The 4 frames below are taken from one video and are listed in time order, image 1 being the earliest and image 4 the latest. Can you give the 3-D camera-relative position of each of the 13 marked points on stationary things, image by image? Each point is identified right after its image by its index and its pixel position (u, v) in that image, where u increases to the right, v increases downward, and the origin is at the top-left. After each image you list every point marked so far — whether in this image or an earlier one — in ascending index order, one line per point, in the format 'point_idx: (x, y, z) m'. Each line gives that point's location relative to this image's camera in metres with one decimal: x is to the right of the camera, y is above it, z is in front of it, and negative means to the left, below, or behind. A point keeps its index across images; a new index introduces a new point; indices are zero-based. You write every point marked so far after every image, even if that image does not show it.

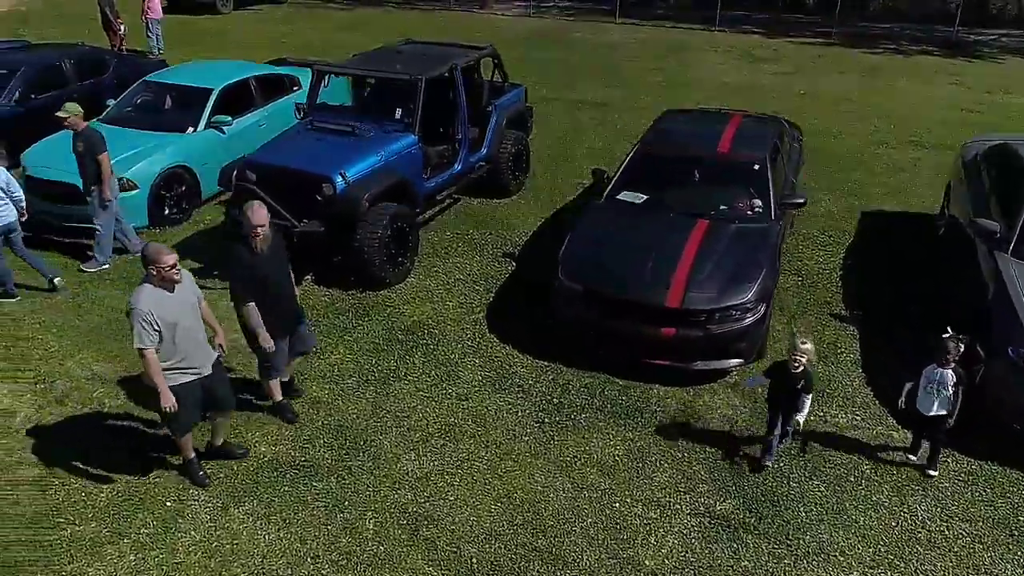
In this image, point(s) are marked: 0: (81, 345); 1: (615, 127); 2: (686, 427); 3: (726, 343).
0: (-3.5, -0.5, +6.7) m
1: (+1.6, +2.5, +12.6) m
2: (+1.2, -1.0, +5.6) m
3: (+1.5, -0.4, +5.9) m
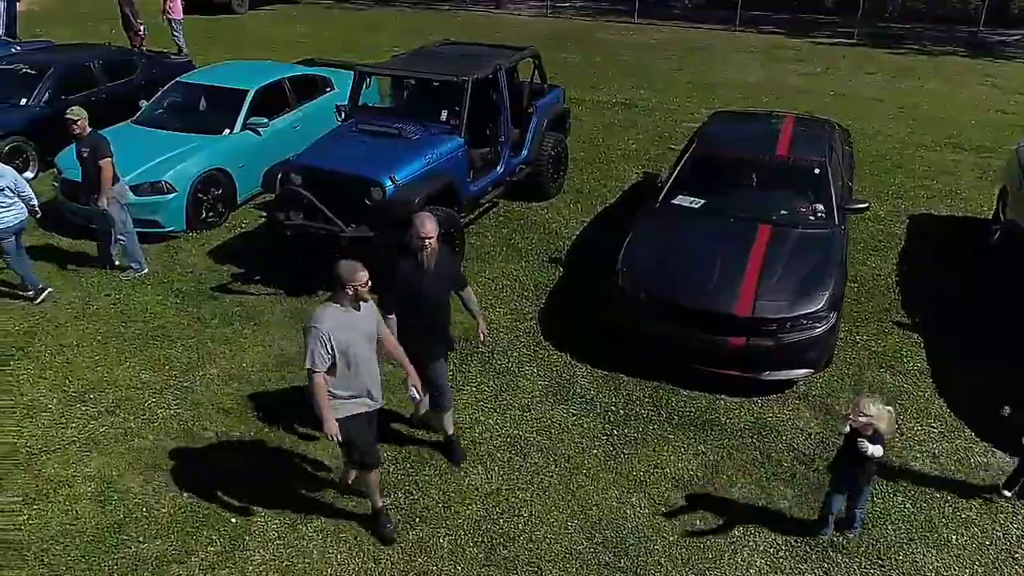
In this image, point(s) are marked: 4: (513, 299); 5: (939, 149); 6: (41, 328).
0: (-3.1, -0.5, +6.5) m
1: (+2.1, +2.4, +12.4) m
2: (+1.7, -1.0, +5.5) m
3: (+2.0, -0.4, +5.7) m
4: (0.0, -0.1, +7.4) m
5: (+6.0, +1.9, +11.4) m
6: (-4.0, -0.3, +6.9) m
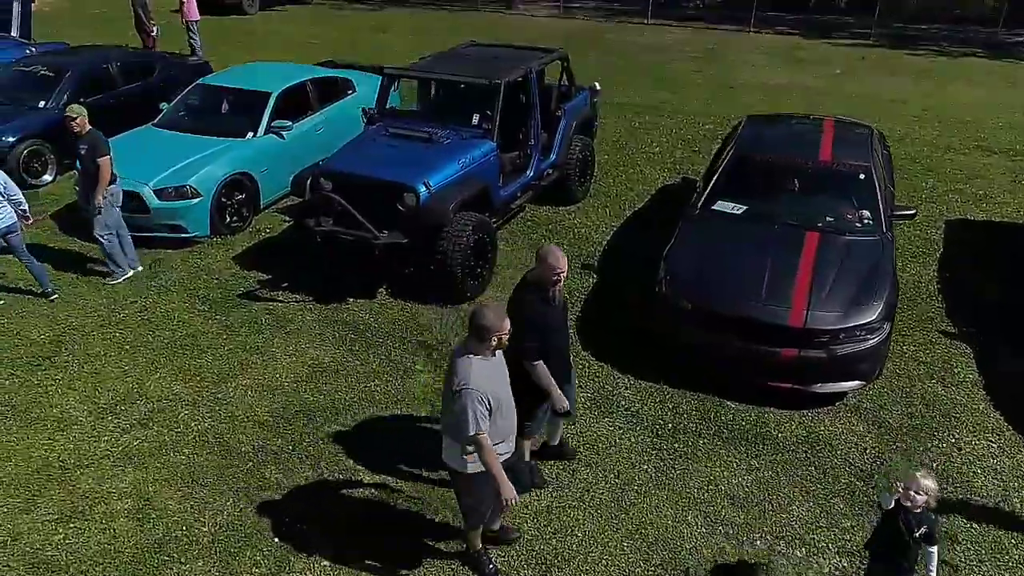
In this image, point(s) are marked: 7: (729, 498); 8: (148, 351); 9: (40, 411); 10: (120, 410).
0: (-2.8, -0.6, +6.4) m
1: (+2.4, +2.4, +12.3) m
2: (+2.0, -1.1, +5.3) m
3: (+2.3, -0.5, +5.5) m
4: (+0.3, -0.2, +7.2) m
5: (+6.3, +1.9, +11.2) m
6: (-3.7, -0.4, +6.7) m
7: (+1.3, -1.3, +4.9) m
8: (-2.9, -0.5, +6.5) m
9: (-3.3, -0.9, +5.8) m
10: (-2.8, -0.9, +5.8) m
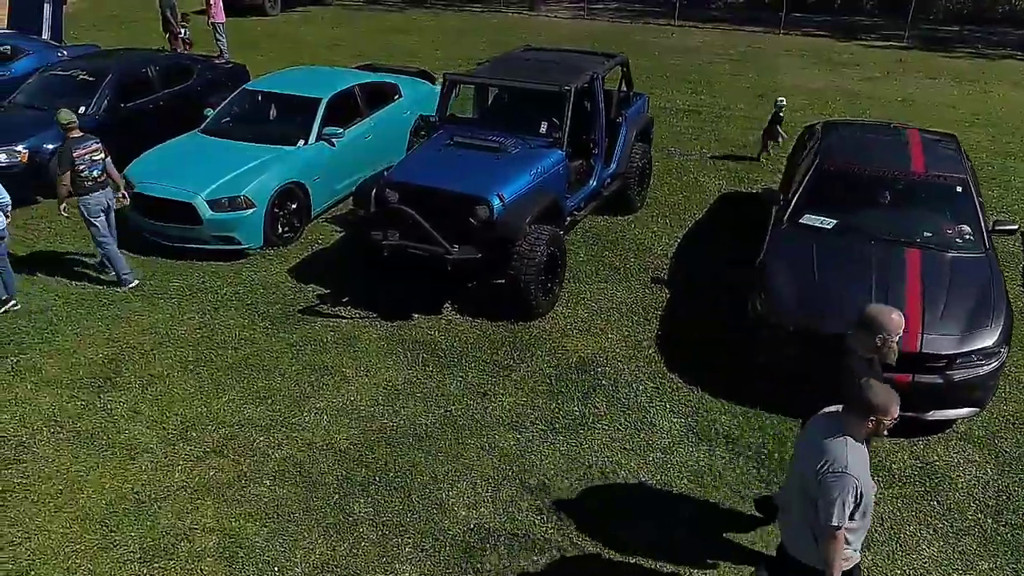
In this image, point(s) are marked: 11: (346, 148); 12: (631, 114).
0: (-2.2, -0.7, +6.1) m
1: (+3.0, +2.2, +12.0) m
2: (+2.6, -1.2, +5.0) m
3: (+2.9, -0.7, +5.2) m
4: (+0.9, -0.3, +6.9) m
5: (+6.9, +1.7, +10.9) m
6: (-3.0, -0.5, +6.4) m
7: (+1.9, -1.4, +4.6) m
8: (-2.3, -0.6, +6.2) m
9: (-2.7, -1.0, +5.5) m
10: (-2.2, -1.0, +5.5) m
11: (-1.9, +1.6, +9.1) m
12: (+1.3, +1.9, +8.9) m
